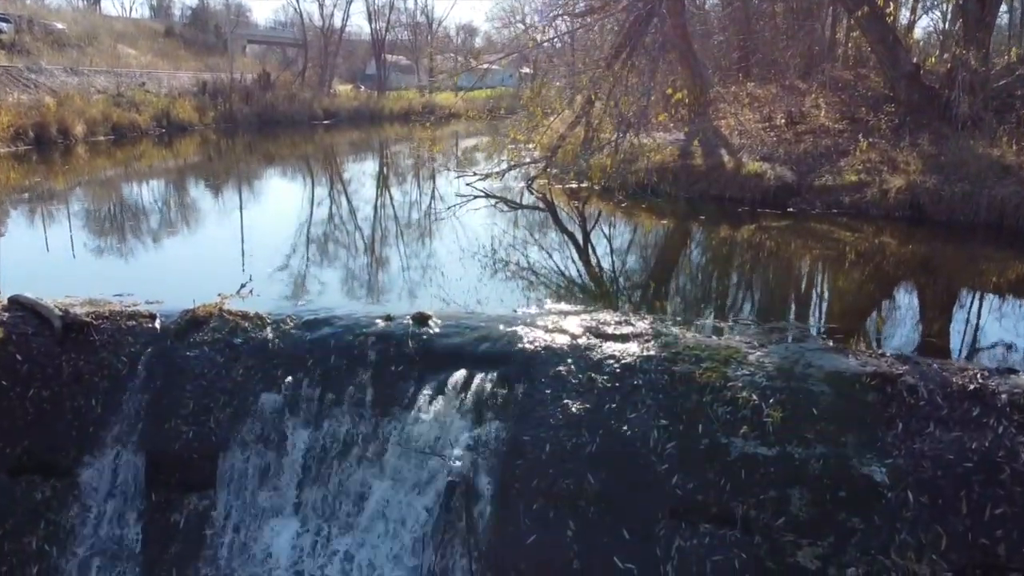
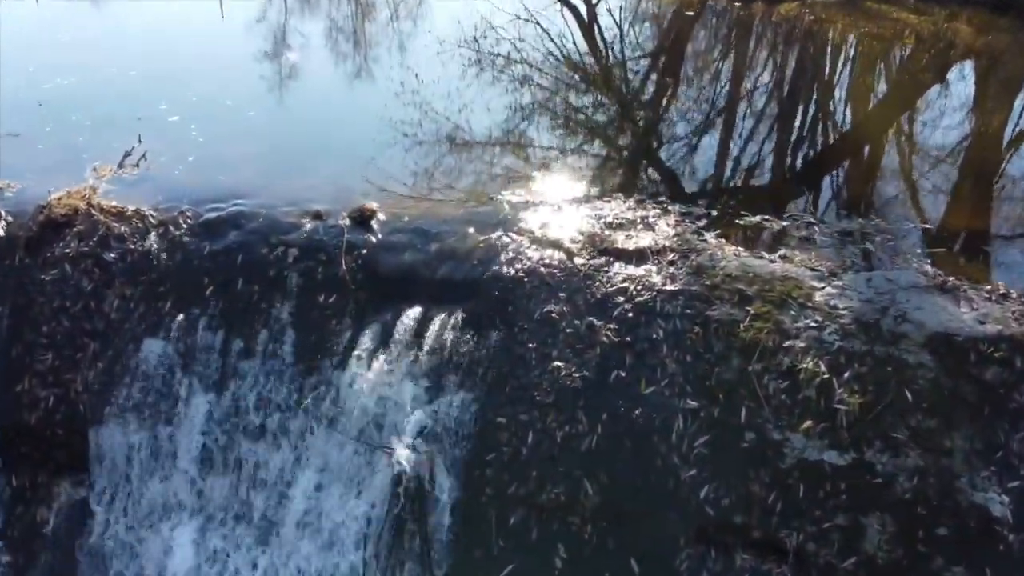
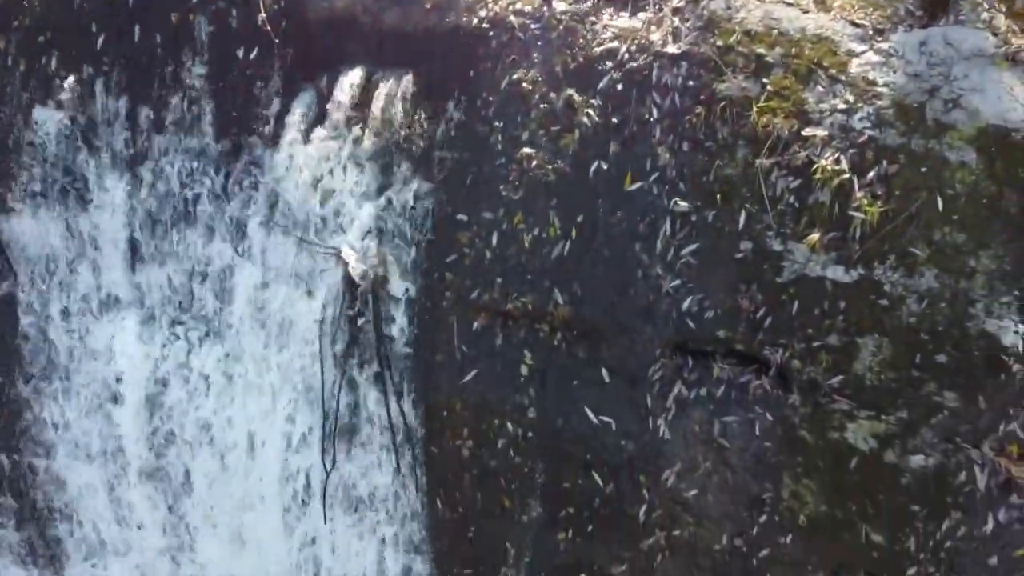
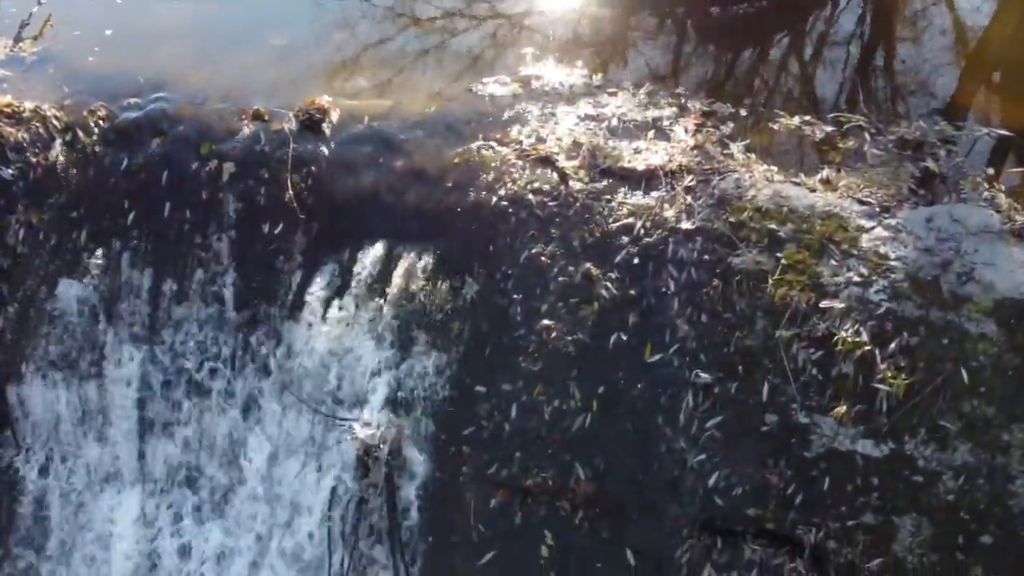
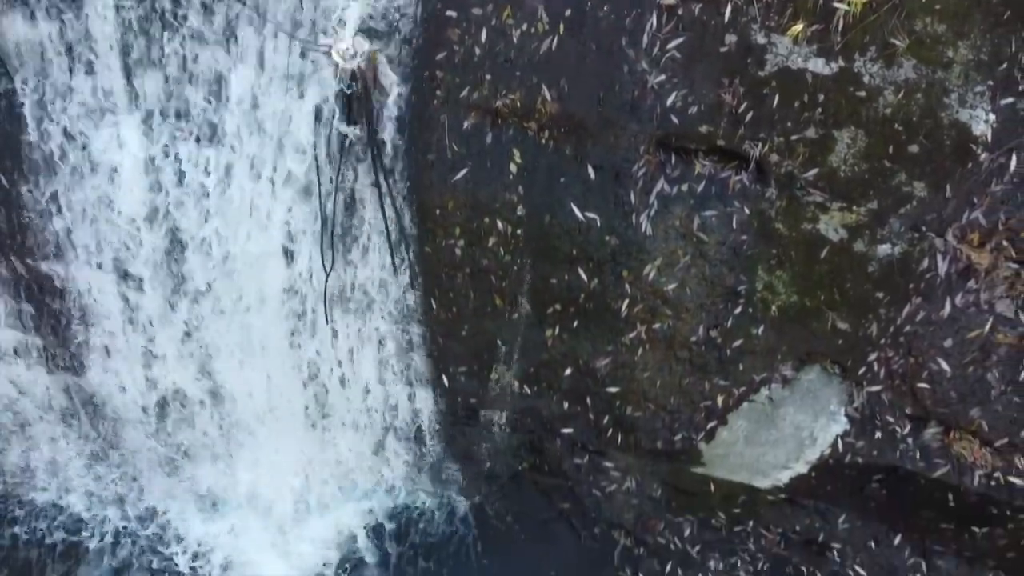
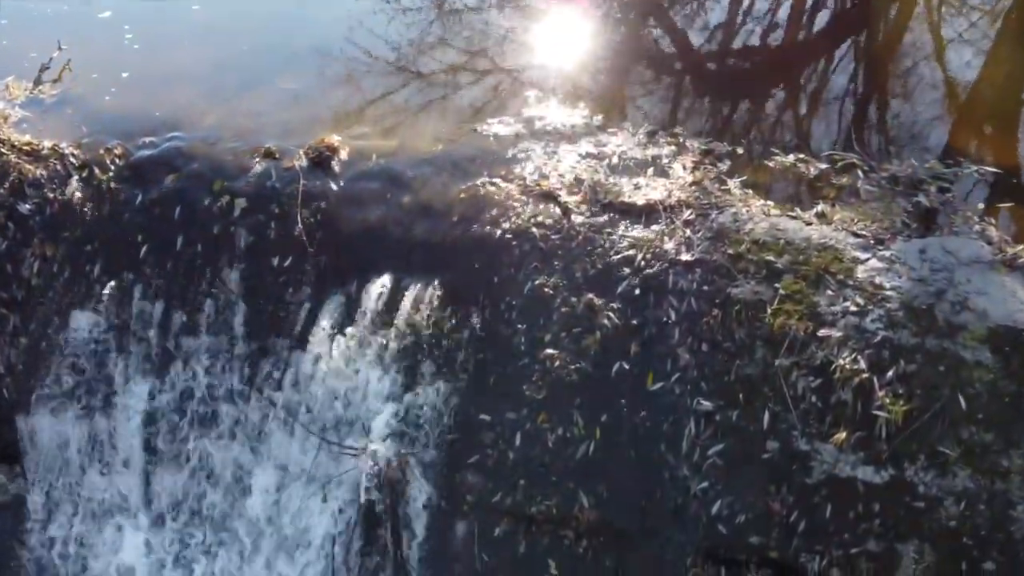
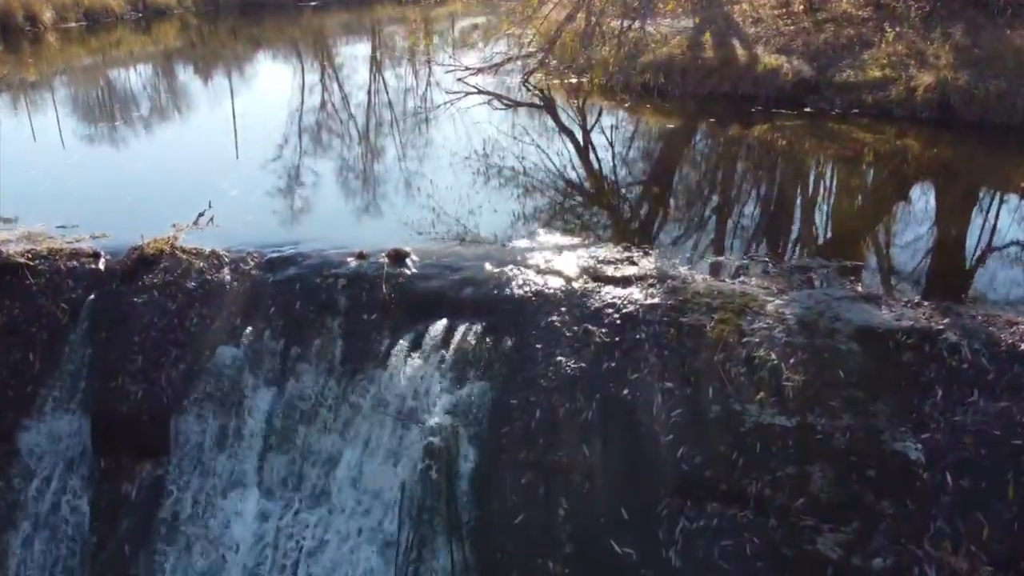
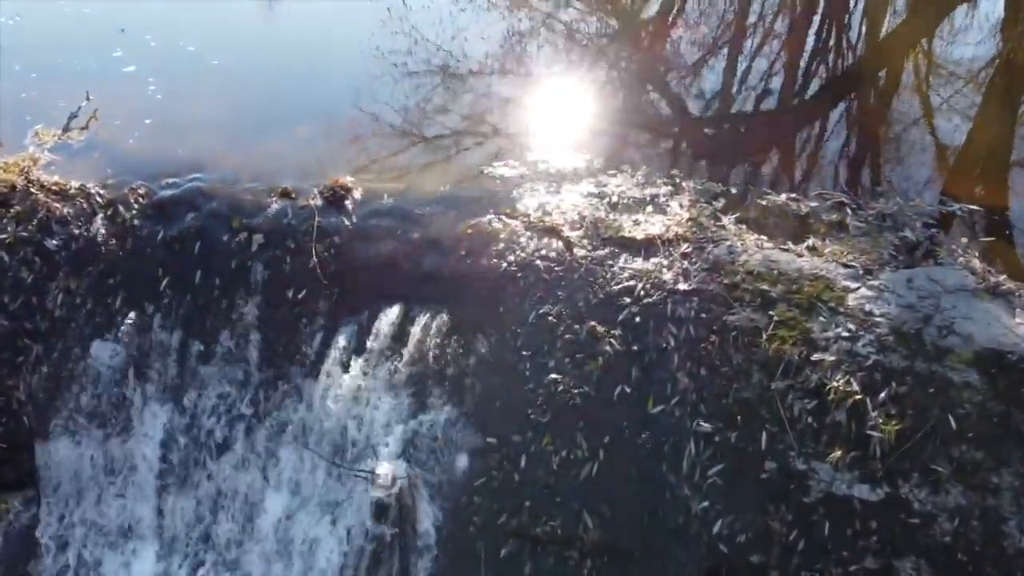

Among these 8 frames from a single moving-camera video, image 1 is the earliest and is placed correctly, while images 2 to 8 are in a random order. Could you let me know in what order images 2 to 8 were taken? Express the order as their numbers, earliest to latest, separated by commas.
7, 2, 8, 6, 4, 3, 5
